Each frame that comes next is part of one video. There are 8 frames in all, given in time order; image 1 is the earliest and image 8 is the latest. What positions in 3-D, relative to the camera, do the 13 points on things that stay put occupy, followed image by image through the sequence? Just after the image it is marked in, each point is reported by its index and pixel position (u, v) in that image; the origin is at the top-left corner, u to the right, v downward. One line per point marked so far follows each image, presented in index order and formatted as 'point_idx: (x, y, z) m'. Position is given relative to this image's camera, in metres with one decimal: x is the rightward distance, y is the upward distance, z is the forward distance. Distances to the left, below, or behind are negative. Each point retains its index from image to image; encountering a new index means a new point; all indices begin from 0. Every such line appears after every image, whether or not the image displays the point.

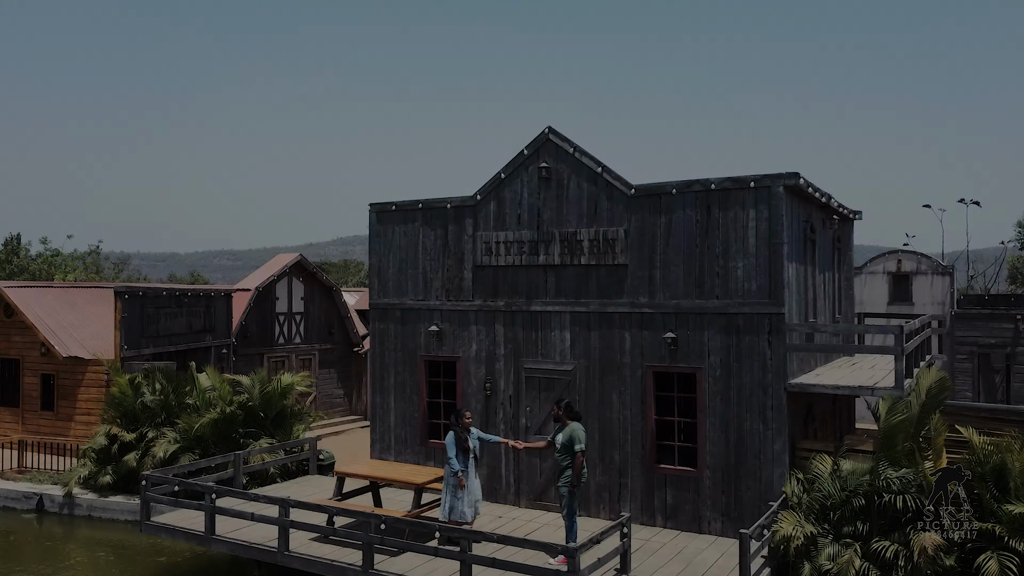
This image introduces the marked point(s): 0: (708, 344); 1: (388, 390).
0: (+2.3, -0.7, +9.9) m
1: (-1.8, -1.5, +12.3) m
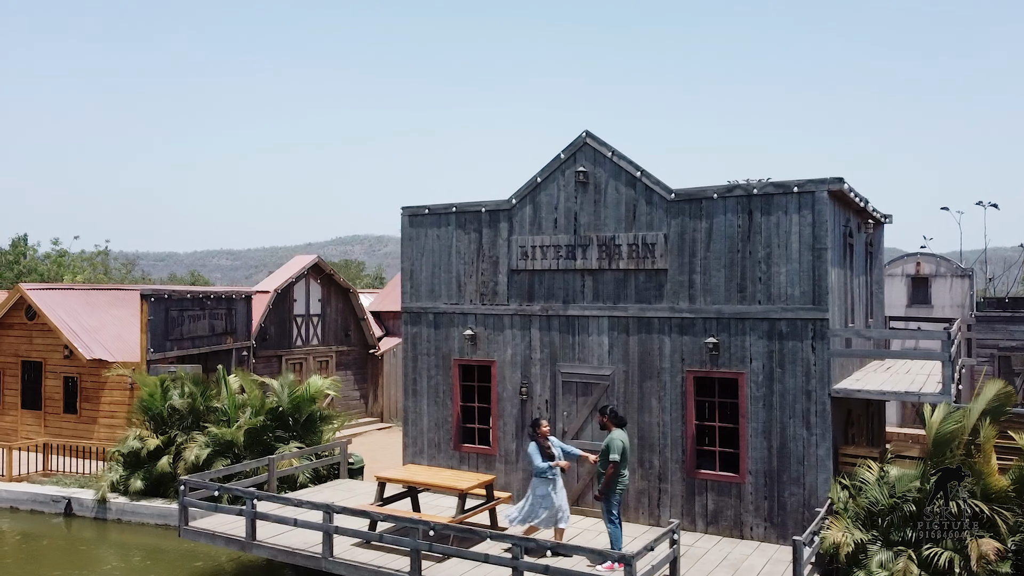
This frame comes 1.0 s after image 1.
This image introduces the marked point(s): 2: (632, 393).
0: (+2.8, -0.7, +9.9) m
1: (-1.3, -1.6, +12.3) m
2: (+1.5, -1.3, +10.7) m
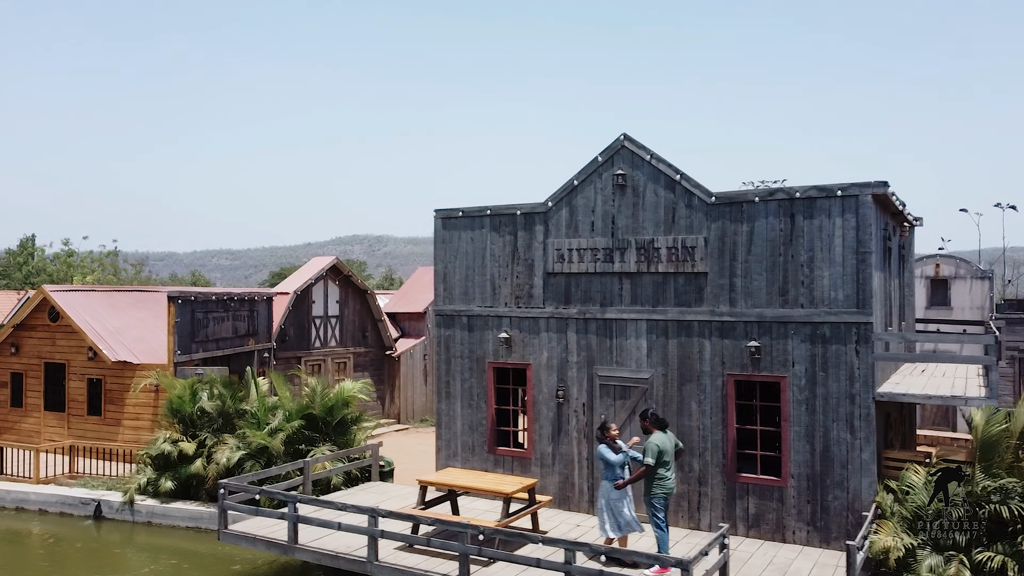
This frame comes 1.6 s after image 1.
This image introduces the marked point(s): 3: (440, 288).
0: (+3.3, -0.8, +9.9) m
1: (-0.8, -1.6, +12.3) m
2: (+2.0, -1.4, +10.7) m
3: (-1.1, 0.0, +12.4) m
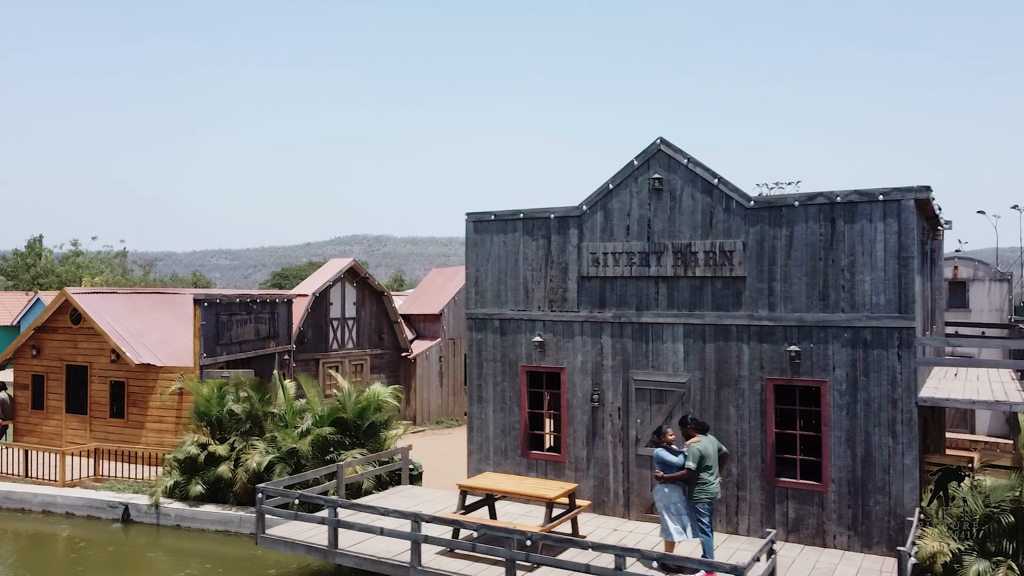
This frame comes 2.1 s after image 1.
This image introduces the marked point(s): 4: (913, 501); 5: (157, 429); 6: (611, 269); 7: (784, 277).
0: (+3.8, -0.8, +9.9) m
1: (-0.4, -1.6, +12.3) m
2: (+2.5, -1.4, +10.6) m
3: (-0.6, -0.1, +12.4) m
4: (+4.5, -2.4, +9.5) m
5: (-6.8, -2.7, +16.1) m
6: (+1.3, +0.3, +11.3) m
7: (+3.3, +0.1, +10.2) m
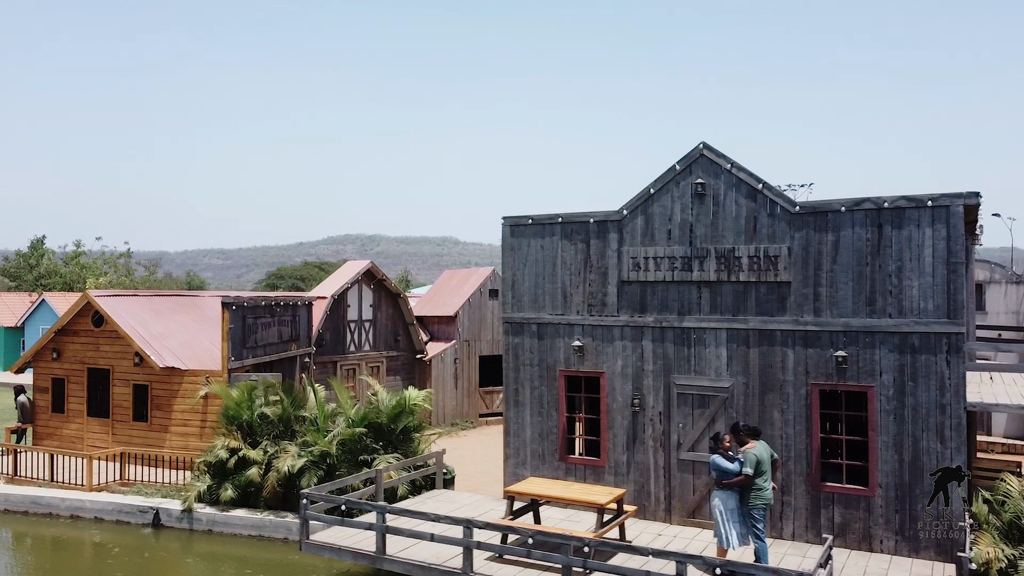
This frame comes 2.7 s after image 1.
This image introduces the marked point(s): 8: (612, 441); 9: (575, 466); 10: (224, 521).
0: (+4.4, -0.9, +9.9) m
1: (+0.2, -1.7, +12.2) m
2: (+3.1, -1.5, +10.7) m
3: (0.0, -0.1, +12.4) m
4: (+5.1, -2.5, +9.5) m
5: (-6.3, -2.8, +16.0) m
6: (+1.9, +0.2, +11.3) m
7: (+3.9, +0.1, +10.2) m
8: (+1.4, -2.1, +11.6) m
9: (+0.9, -2.5, +11.9) m
10: (-4.5, -3.7, +13.2) m
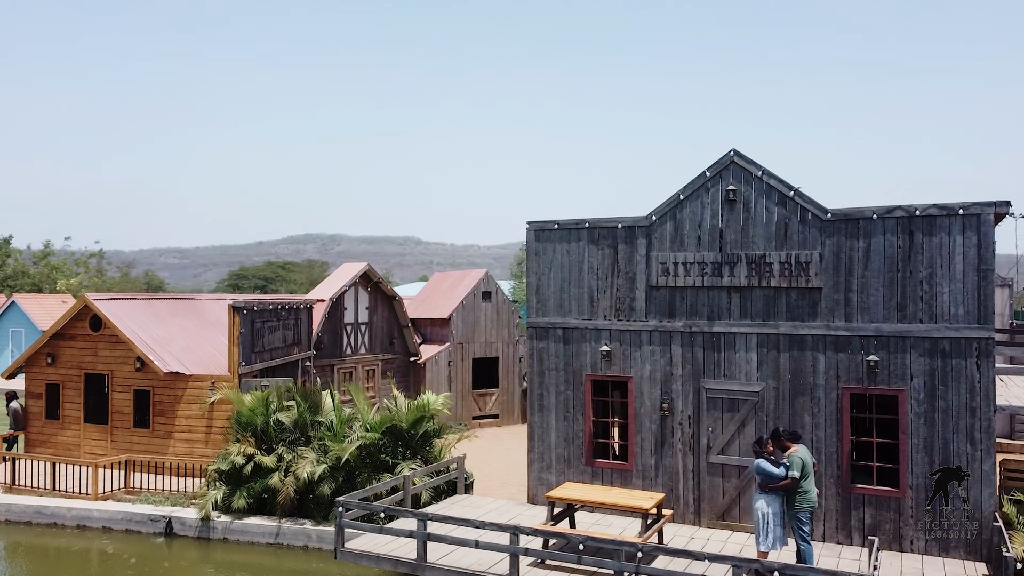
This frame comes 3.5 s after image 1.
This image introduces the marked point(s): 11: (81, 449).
0: (+4.8, -1.0, +10.2) m
1: (+0.5, -1.8, +12.3) m
2: (+3.5, -1.6, +10.8) m
3: (+0.3, -0.2, +12.4) m
4: (+5.6, -2.5, +9.8) m
5: (-6.1, -2.8, +15.7) m
6: (+2.3, +0.1, +11.4) m
7: (+4.3, 0.0, +10.4) m
8: (+1.8, -2.2, +11.7) m
9: (+1.3, -2.6, +11.9) m
10: (-4.2, -3.7, +13.0) m
11: (-8.6, -3.2, +16.7) m
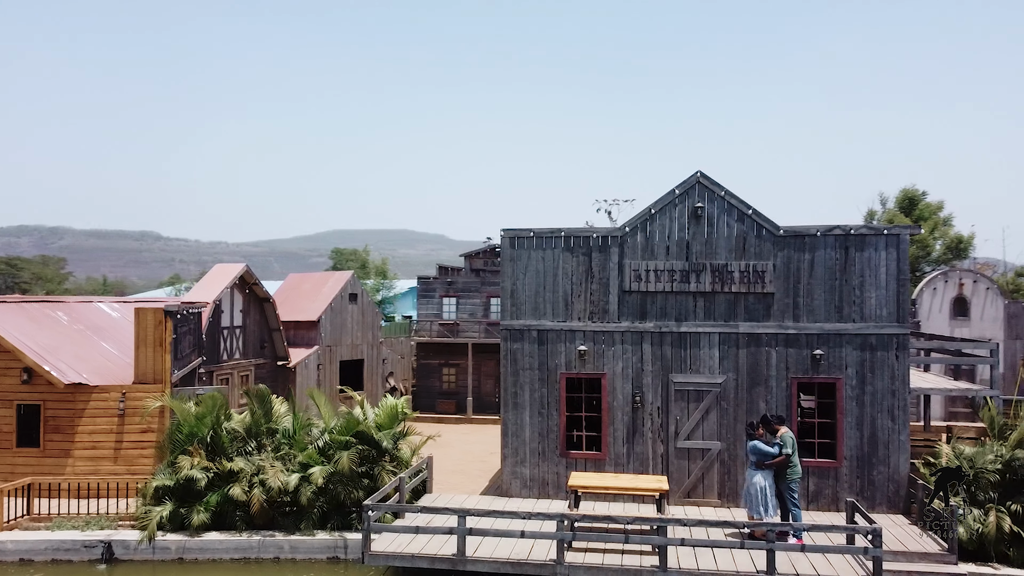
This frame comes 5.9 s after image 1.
0: (+4.9, -1.0, +12.3) m
1: (+0.2, -1.8, +13.0) m
2: (+3.4, -1.6, +12.5) m
3: (-0.1, -0.2, +13.1) m
4: (+5.7, -2.6, +12.2) m
5: (-7.2, -2.9, +14.3) m
6: (+2.1, 0.0, +12.7) m
7: (+4.3, -0.1, +12.4) m
8: (+1.5, -2.3, +12.8) m
9: (+1.0, -2.7, +12.9) m
10: (-4.6, -3.8, +12.3) m
11: (-9.9, -3.3, +14.5) m
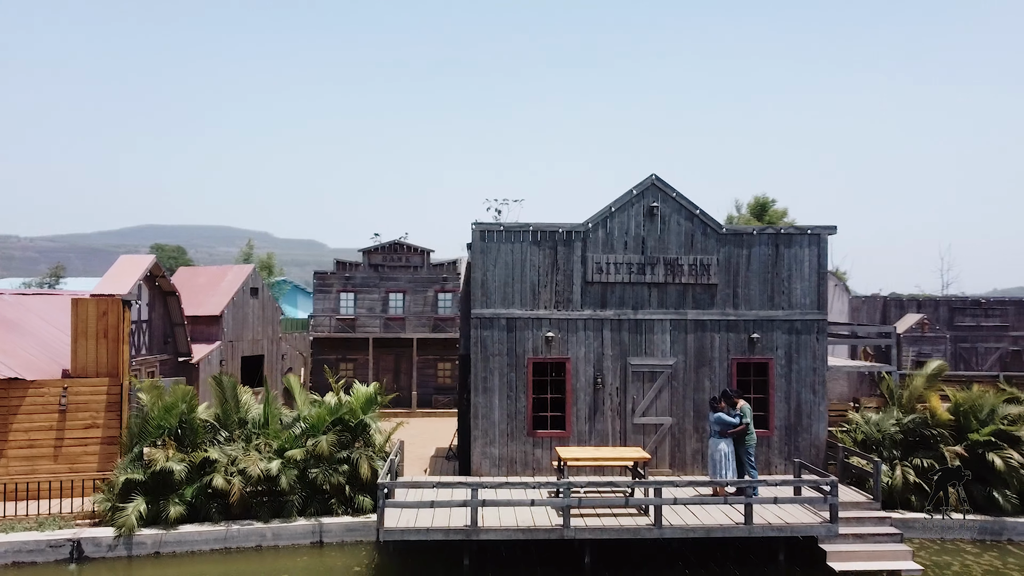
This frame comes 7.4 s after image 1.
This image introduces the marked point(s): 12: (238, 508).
0: (+4.5, -0.9, +14.1) m
1: (-0.3, -1.7, +13.8) m
2: (+3.0, -1.5, +14.0) m
3: (-0.6, -0.1, +13.8) m
4: (+5.3, -2.5, +14.2) m
5: (-7.8, -2.7, +13.5) m
6: (+1.7, +0.2, +13.9) m
7: (+3.9, +0.1, +14.1) m
8: (+1.1, -2.1, +13.9) m
9: (+0.5, -2.5, +13.9) m
10: (-4.8, -3.6, +12.1) m
11: (-10.5, -3.1, +13.2) m
12: (-4.2, -3.4, +12.7) m
